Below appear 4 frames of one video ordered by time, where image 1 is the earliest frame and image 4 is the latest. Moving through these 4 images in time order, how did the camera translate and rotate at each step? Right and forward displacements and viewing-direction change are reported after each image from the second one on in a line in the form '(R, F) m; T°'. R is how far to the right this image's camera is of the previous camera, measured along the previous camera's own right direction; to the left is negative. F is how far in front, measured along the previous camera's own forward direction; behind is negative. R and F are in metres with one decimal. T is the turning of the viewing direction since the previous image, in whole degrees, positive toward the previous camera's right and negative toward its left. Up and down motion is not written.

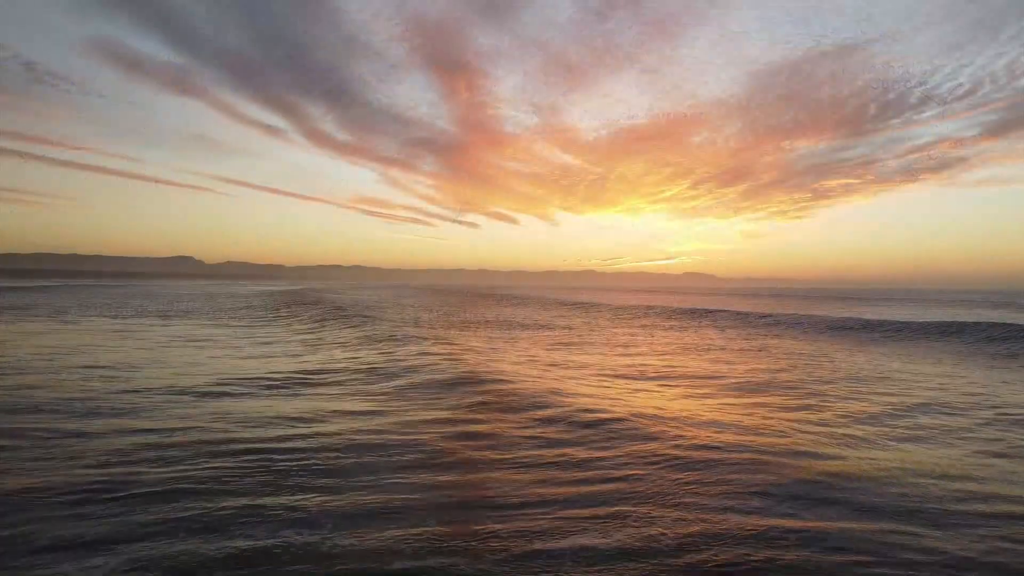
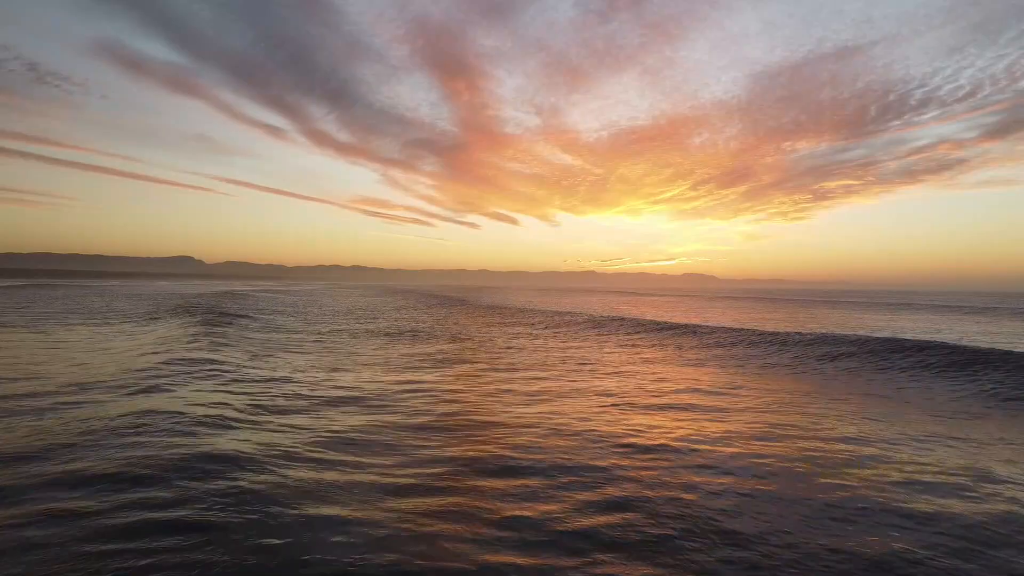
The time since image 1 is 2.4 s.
(+1.2, +0.5) m; 0°
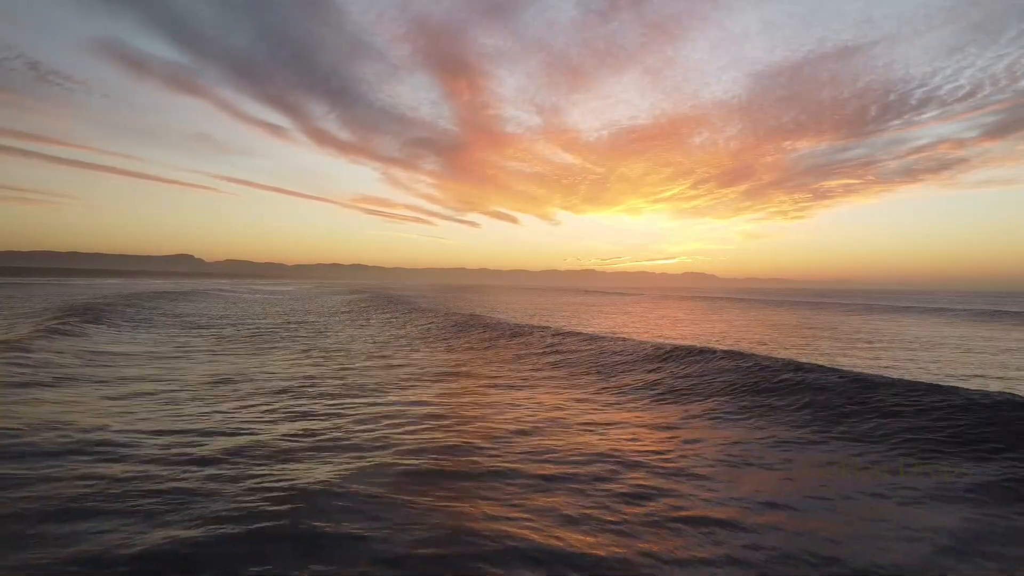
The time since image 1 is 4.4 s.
(+2.3, +1.0) m; 0°
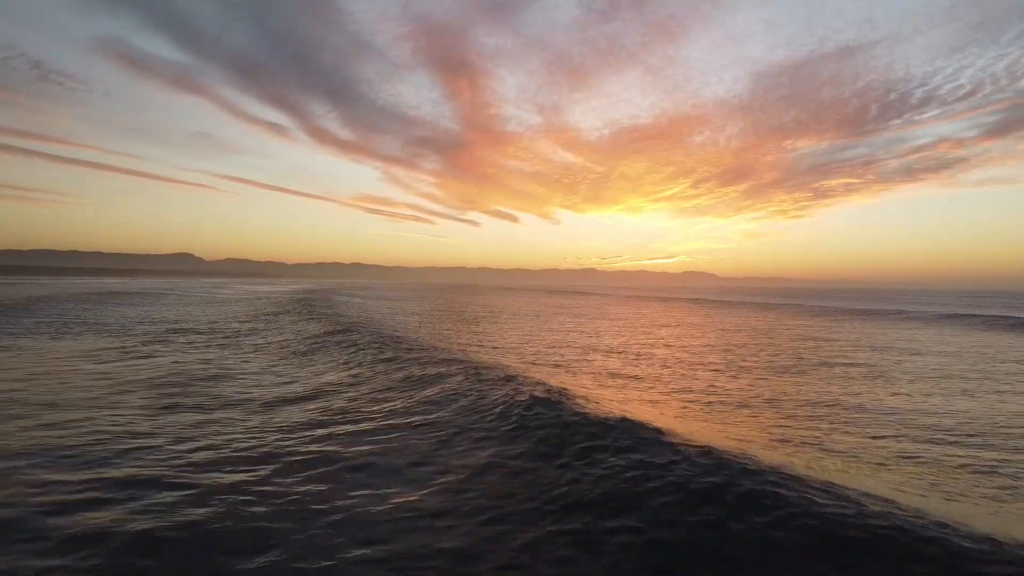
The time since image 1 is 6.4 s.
(+1.1, +0.4) m; 0°
